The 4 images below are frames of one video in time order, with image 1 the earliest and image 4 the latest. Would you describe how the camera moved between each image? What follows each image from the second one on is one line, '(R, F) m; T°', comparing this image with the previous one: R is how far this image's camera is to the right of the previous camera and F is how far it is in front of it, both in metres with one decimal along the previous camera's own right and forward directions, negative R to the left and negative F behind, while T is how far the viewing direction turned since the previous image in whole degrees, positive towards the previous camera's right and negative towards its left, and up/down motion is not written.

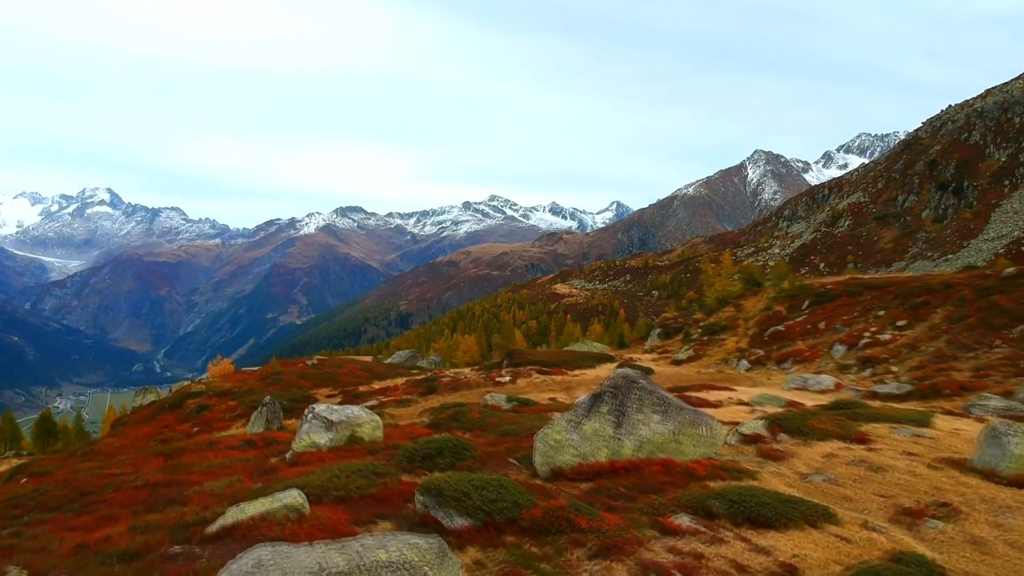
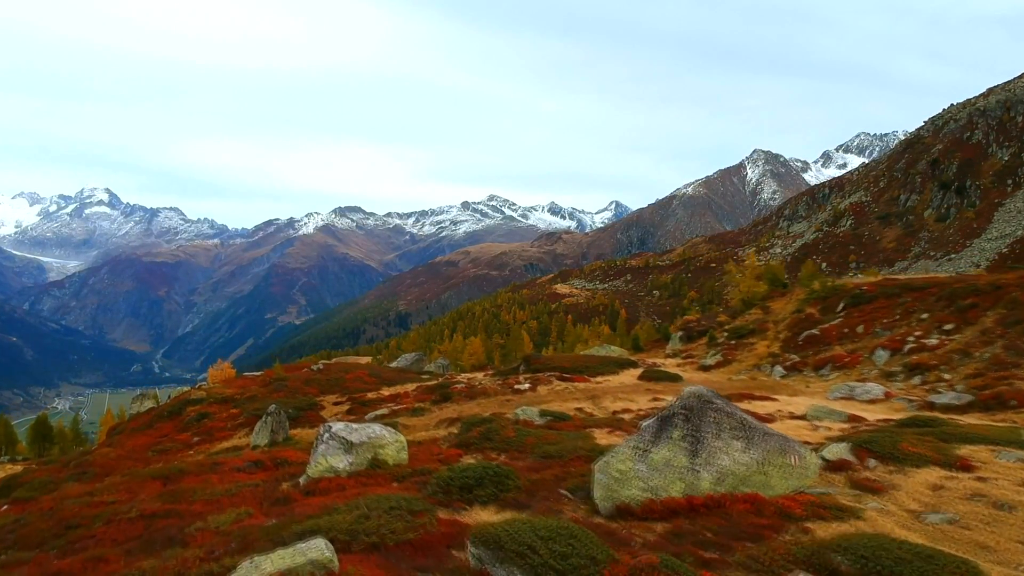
(-2.4, +3.7) m; 0°
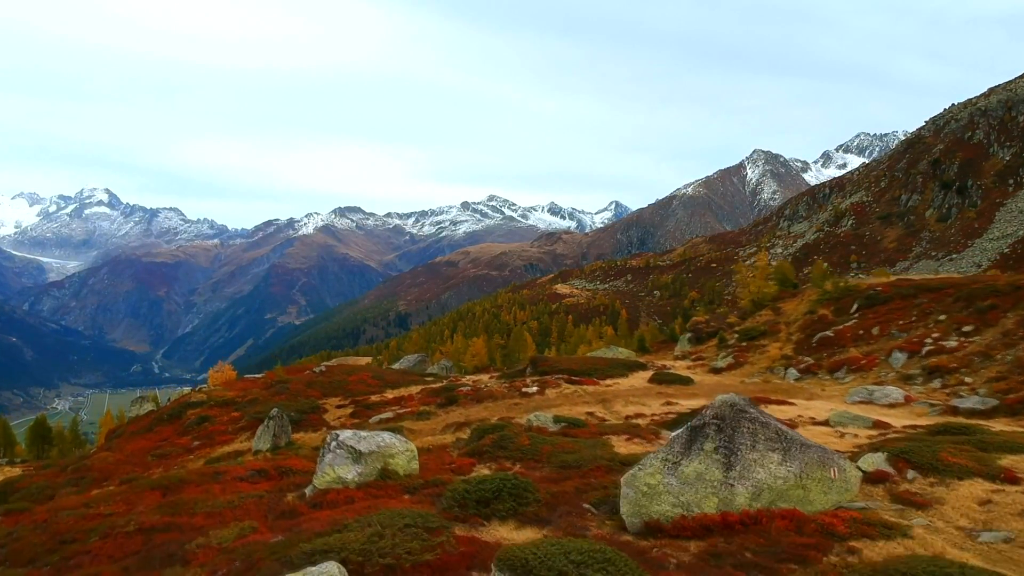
(-0.9, +1.3) m; 0°
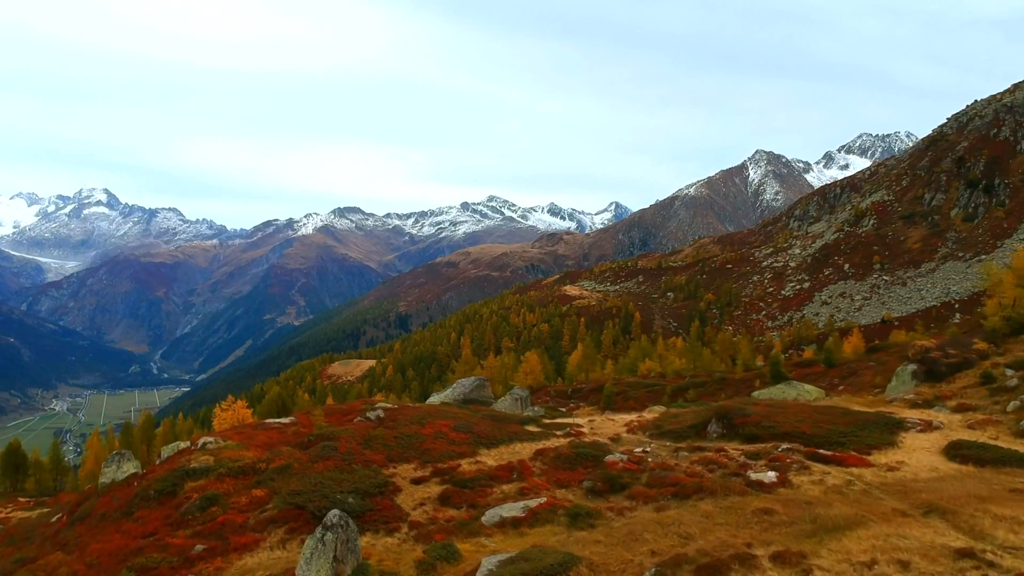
(-14.6, +23.7) m; 0°
